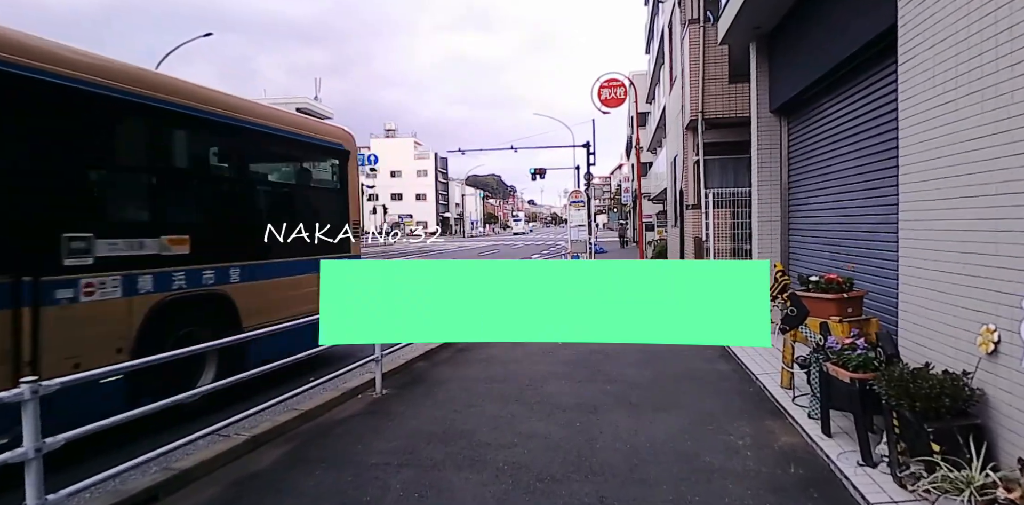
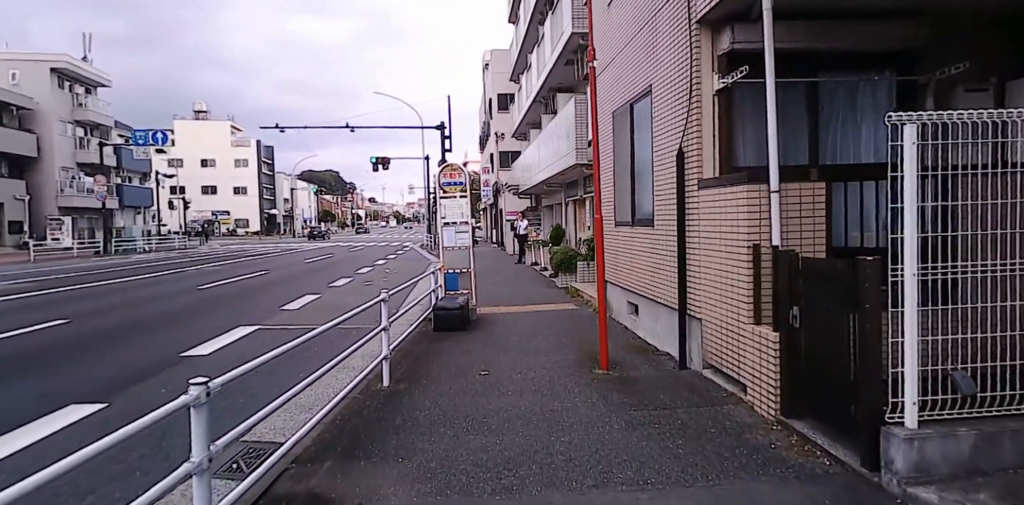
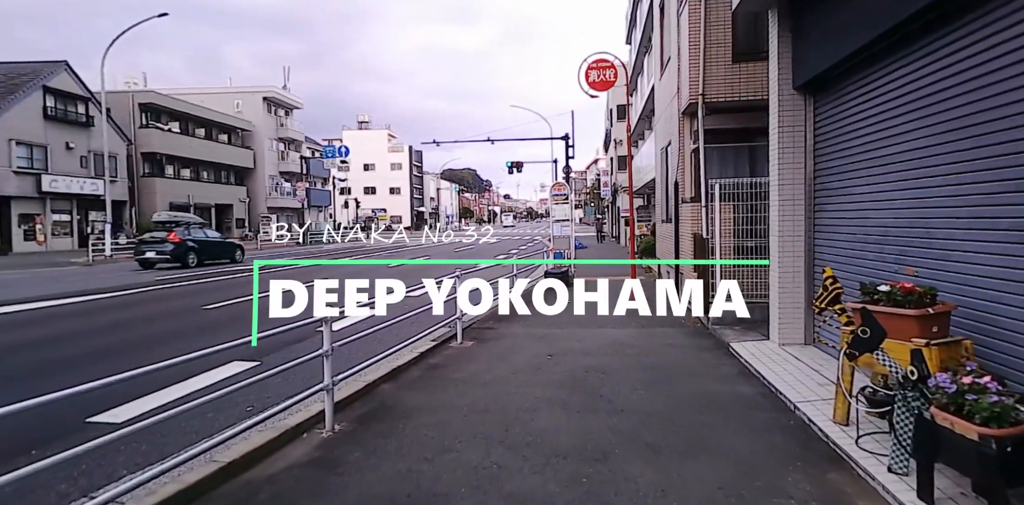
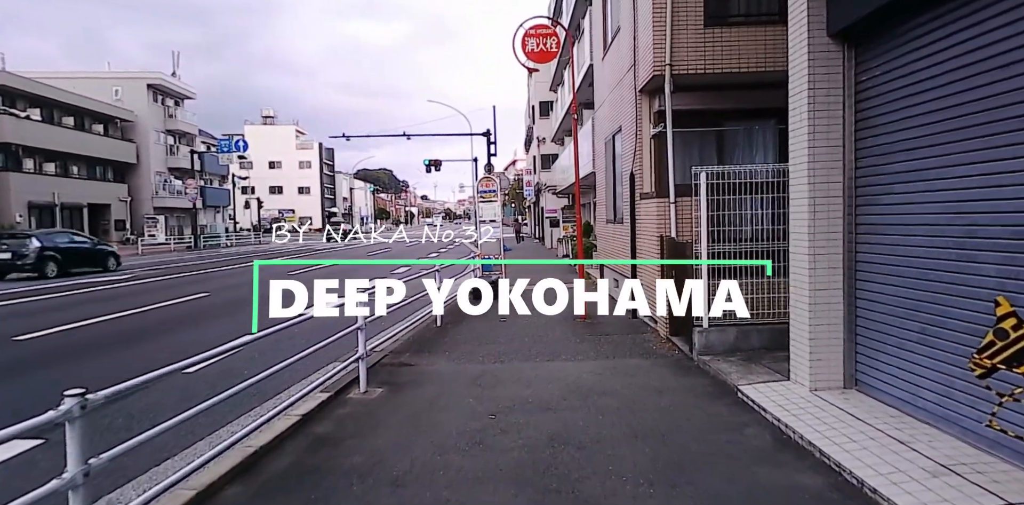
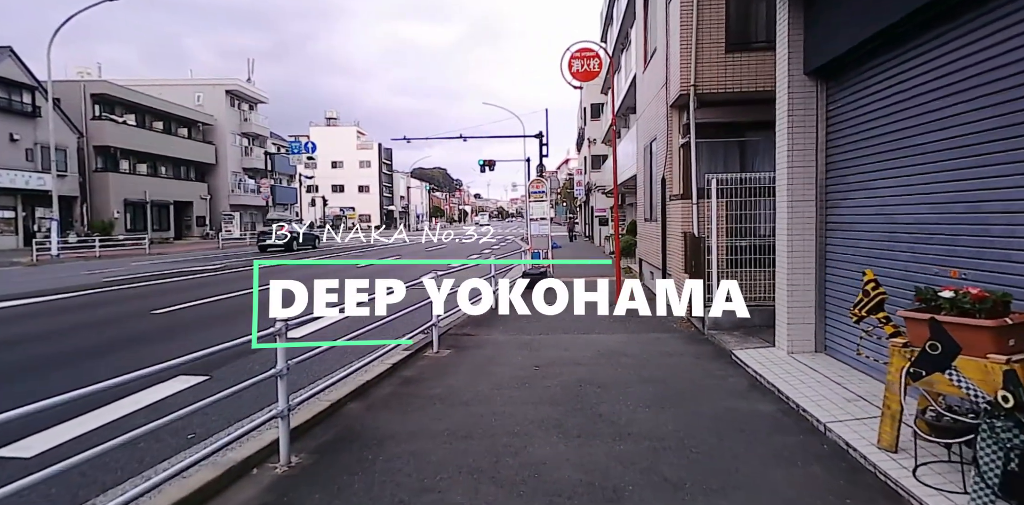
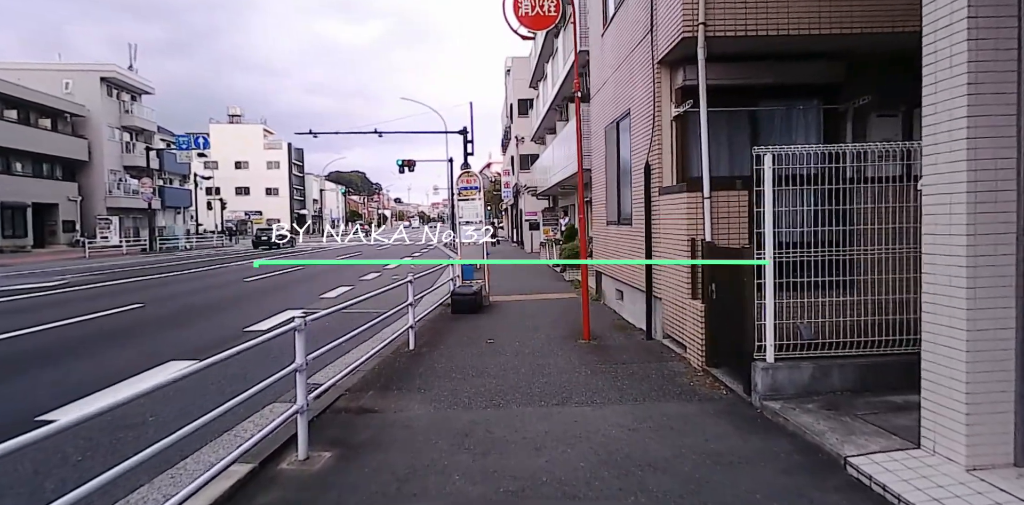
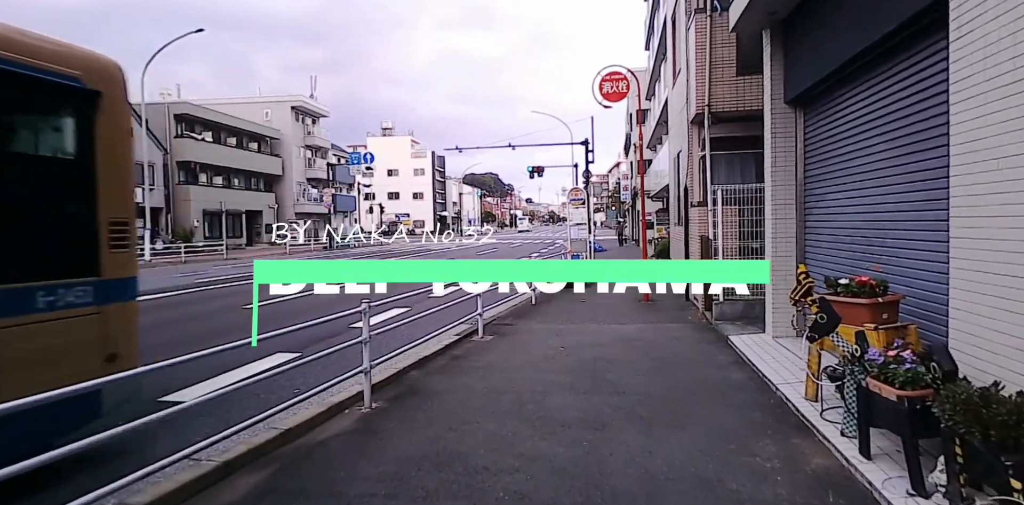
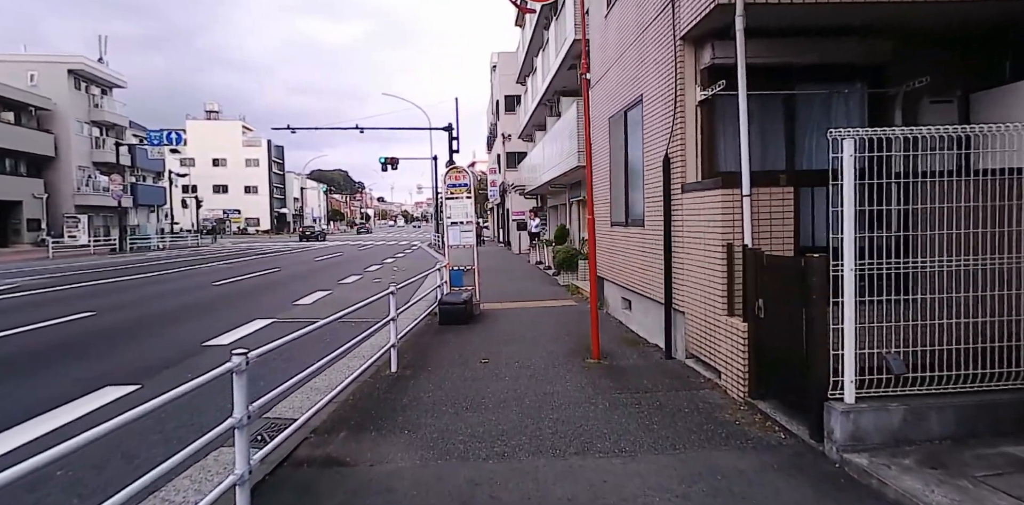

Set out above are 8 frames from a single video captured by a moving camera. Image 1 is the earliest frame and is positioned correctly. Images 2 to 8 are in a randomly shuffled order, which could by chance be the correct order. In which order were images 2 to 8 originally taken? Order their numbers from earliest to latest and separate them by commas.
7, 3, 5, 4, 6, 8, 2
